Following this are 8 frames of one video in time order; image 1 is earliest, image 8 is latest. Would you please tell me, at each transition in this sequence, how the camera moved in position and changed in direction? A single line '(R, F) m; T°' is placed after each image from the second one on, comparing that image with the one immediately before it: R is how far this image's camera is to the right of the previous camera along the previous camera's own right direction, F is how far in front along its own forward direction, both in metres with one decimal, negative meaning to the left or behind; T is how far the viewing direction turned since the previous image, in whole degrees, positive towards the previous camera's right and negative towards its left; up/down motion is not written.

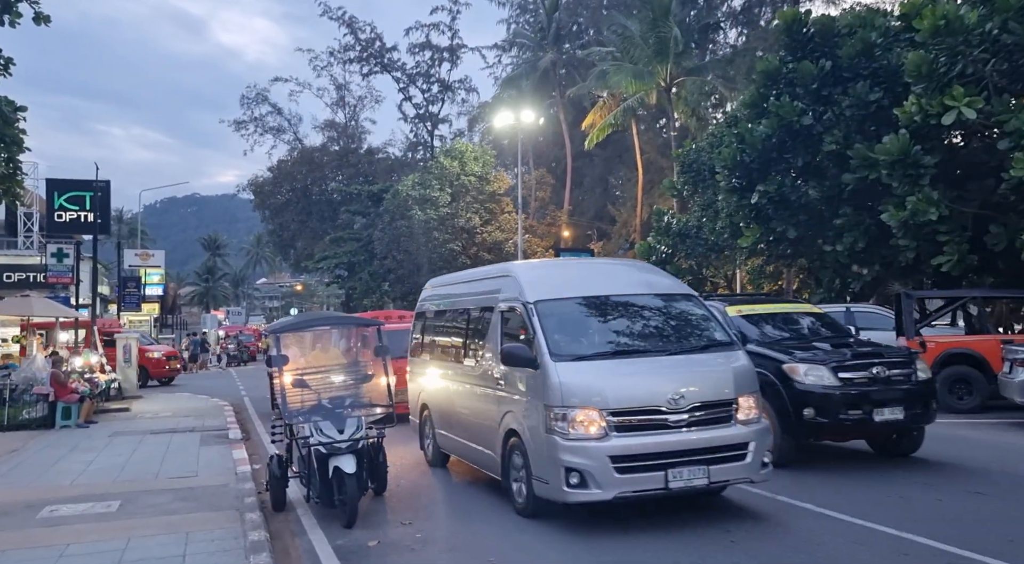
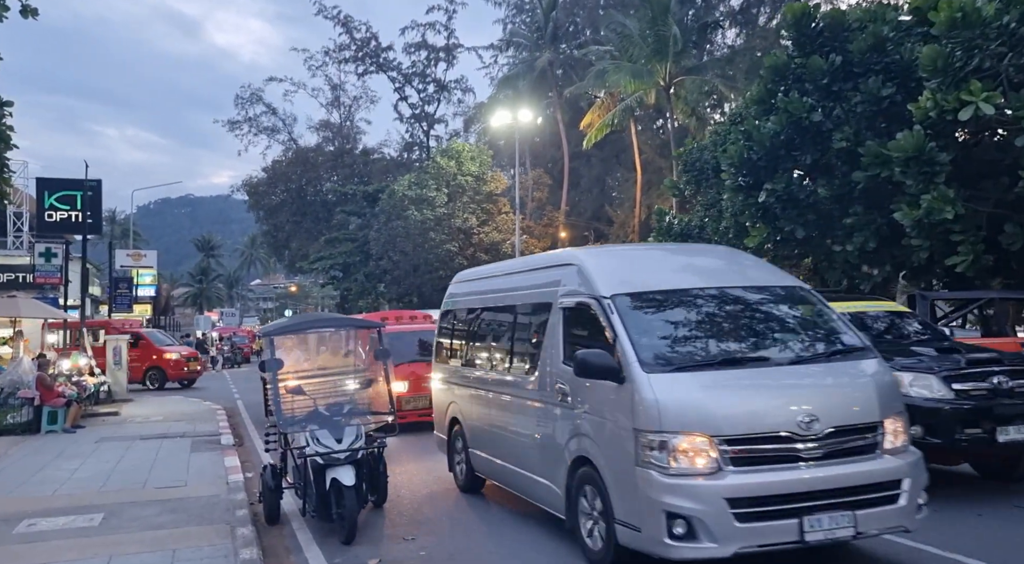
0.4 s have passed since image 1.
(-0.1, +0.5) m; 0°
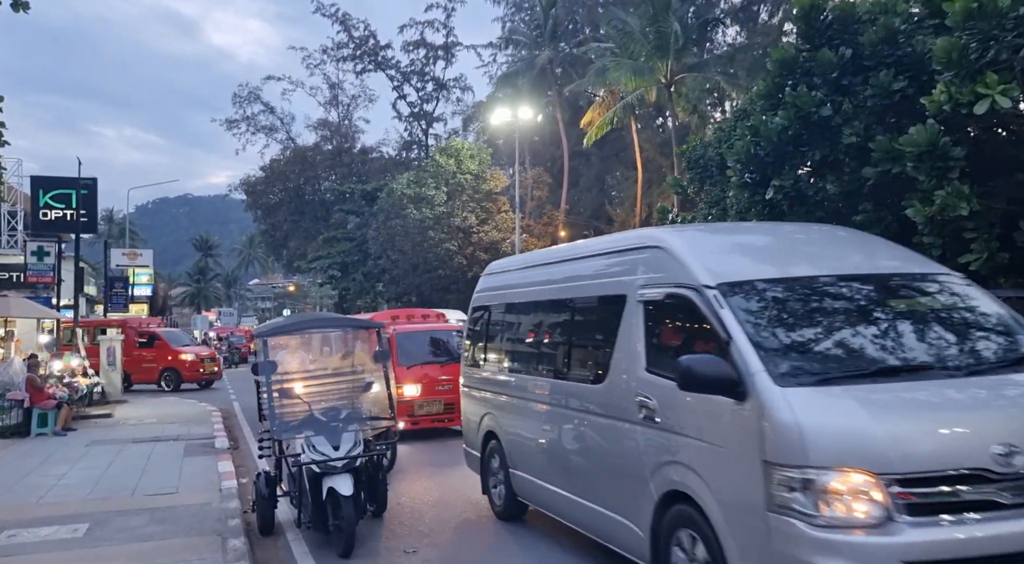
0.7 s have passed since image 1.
(-0.1, +0.4) m; 0°
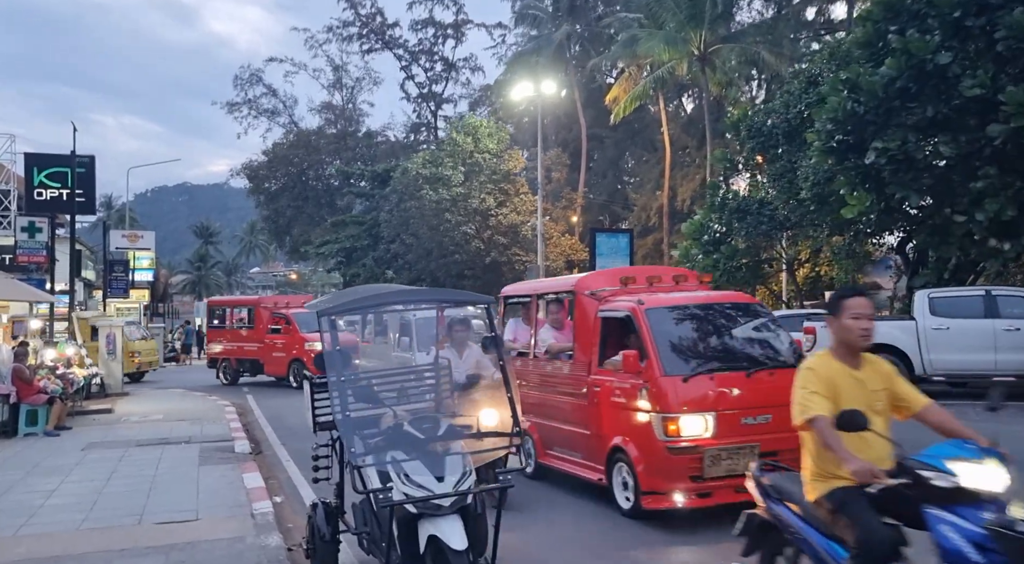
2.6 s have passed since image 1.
(-1.0, +2.1) m; 0°
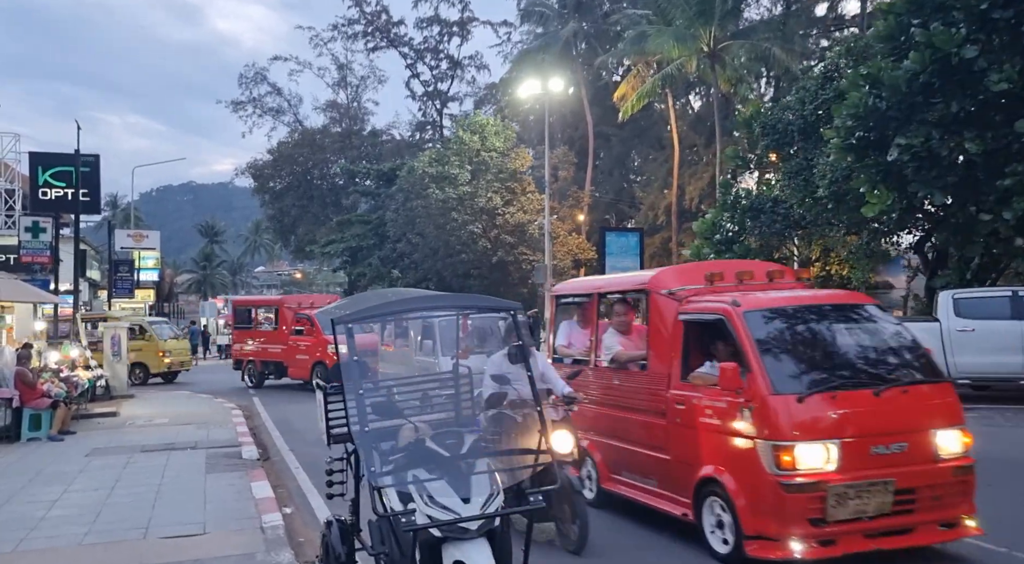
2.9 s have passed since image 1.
(-0.1, +0.3) m; 0°
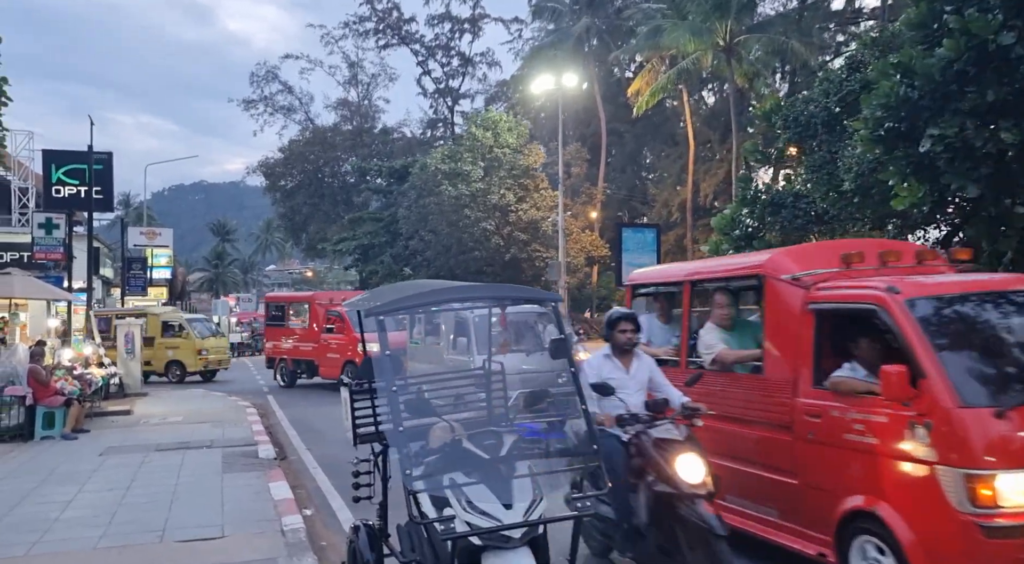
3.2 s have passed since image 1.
(-0.2, +0.3) m; -1°
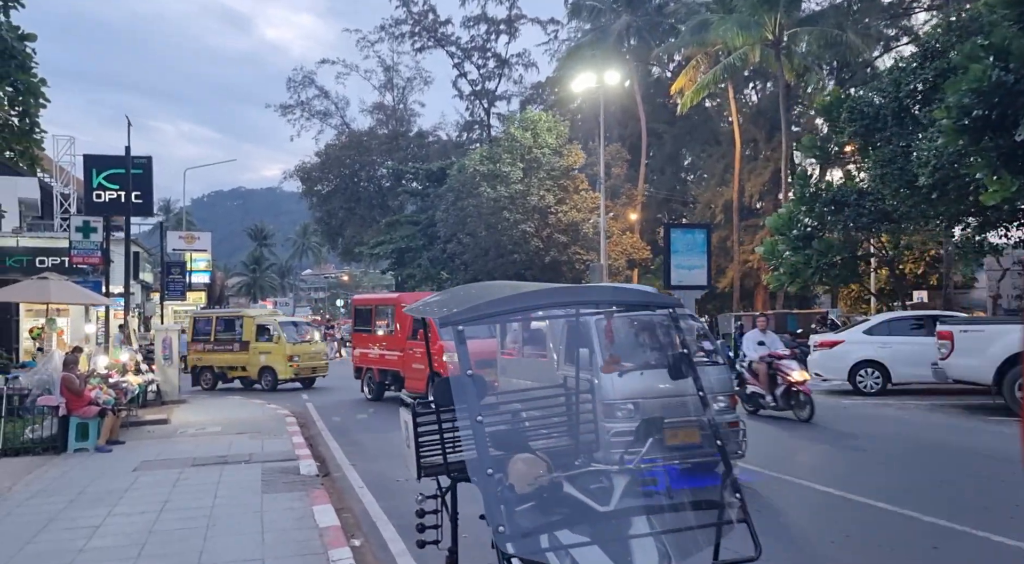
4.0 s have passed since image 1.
(-0.3, +0.8) m; -2°
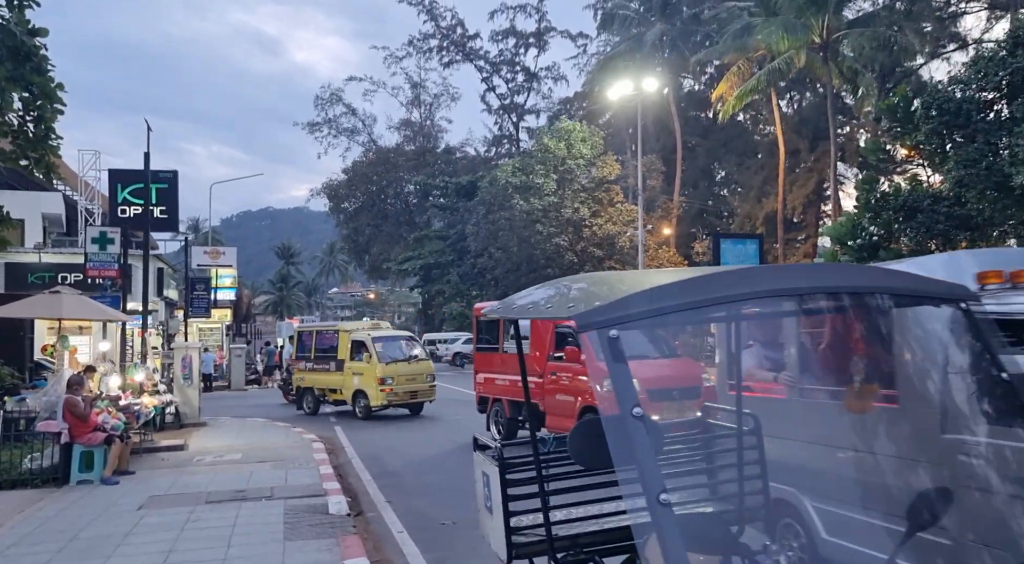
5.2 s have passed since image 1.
(-0.4, +1.5) m; -2°
